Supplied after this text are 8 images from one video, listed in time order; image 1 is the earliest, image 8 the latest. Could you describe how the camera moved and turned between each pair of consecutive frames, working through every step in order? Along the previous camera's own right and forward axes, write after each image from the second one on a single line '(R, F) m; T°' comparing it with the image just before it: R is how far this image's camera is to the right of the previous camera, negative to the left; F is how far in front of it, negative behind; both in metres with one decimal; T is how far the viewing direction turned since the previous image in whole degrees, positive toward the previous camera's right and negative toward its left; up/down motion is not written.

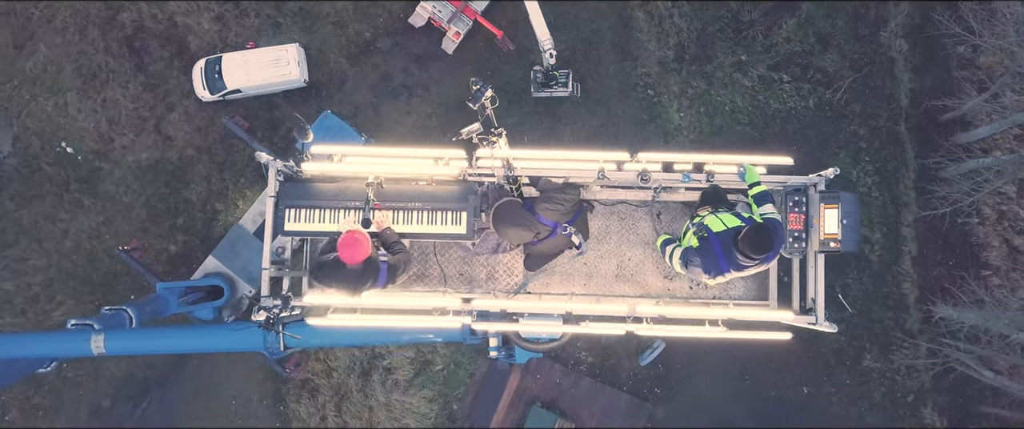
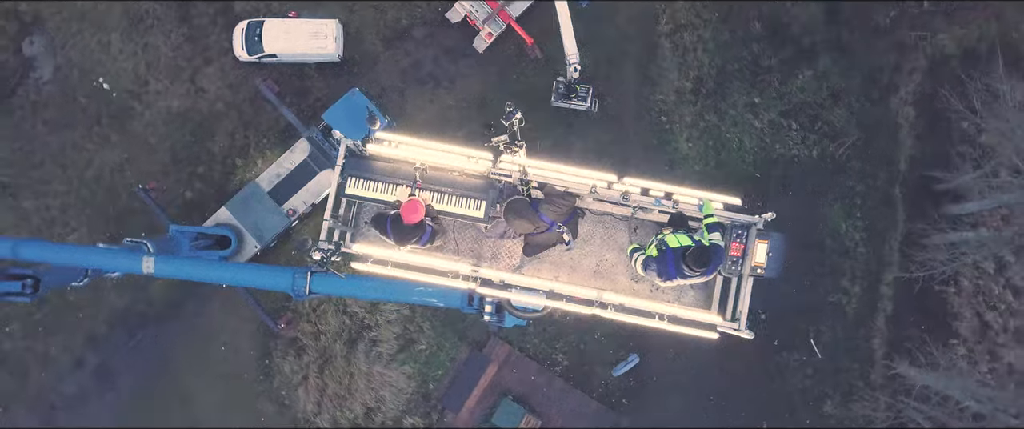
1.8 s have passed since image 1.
(0.0, -0.8) m; 0°
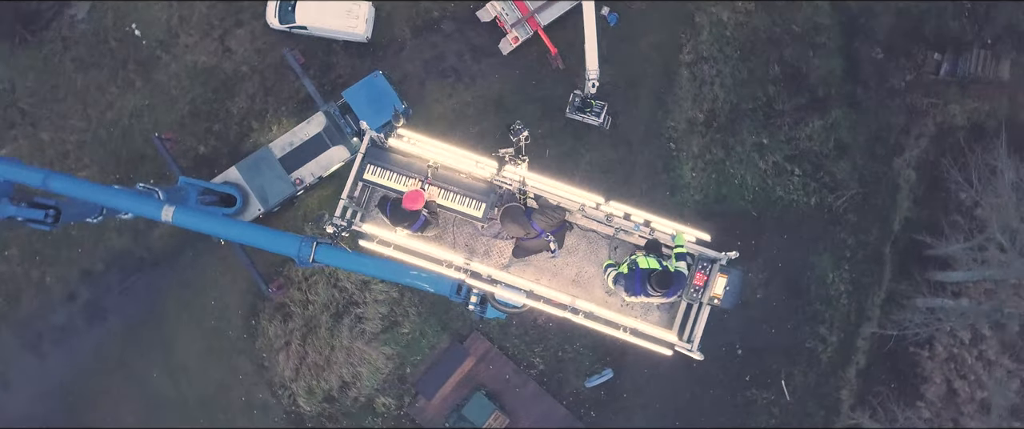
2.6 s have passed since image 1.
(0.0, -0.4) m; 0°
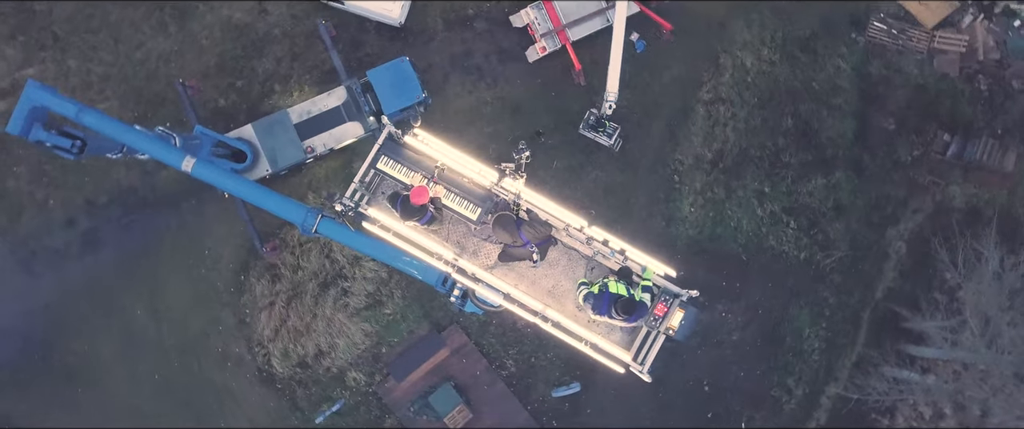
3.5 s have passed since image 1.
(0.0, -0.4) m; 0°
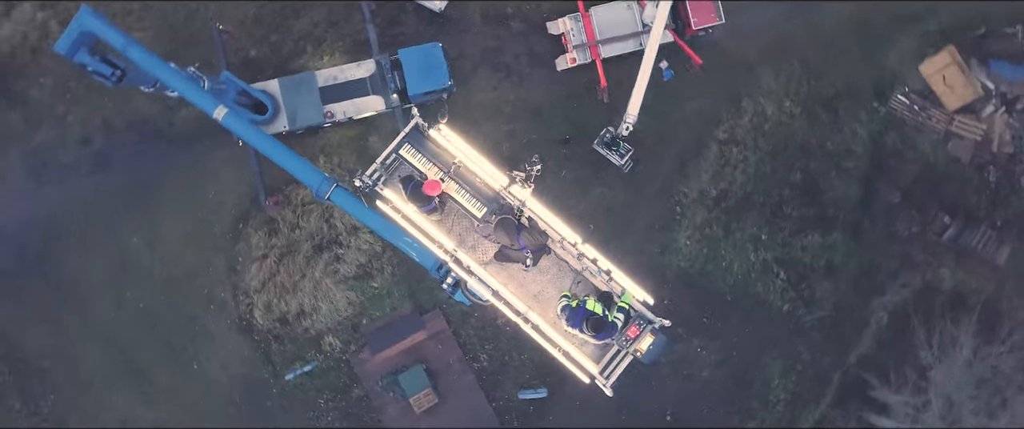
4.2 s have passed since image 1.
(0.0, -0.3) m; 0°
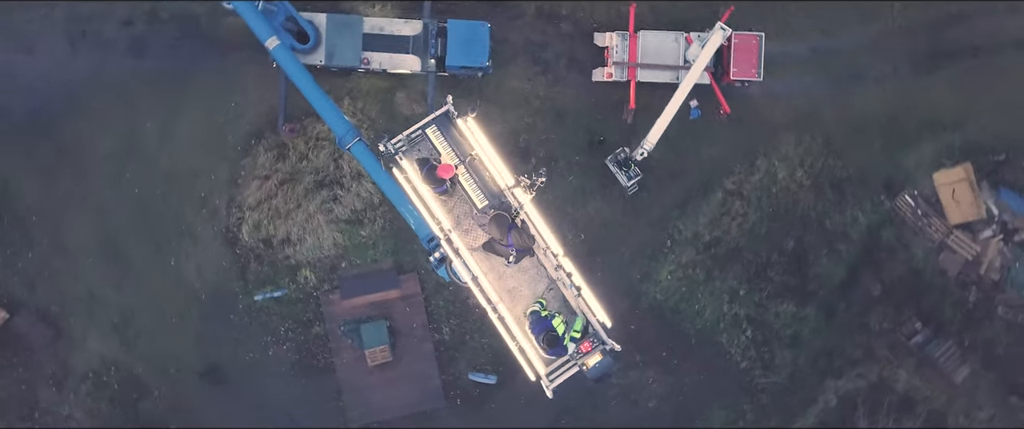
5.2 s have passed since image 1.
(+0.1, -0.5) m; 0°
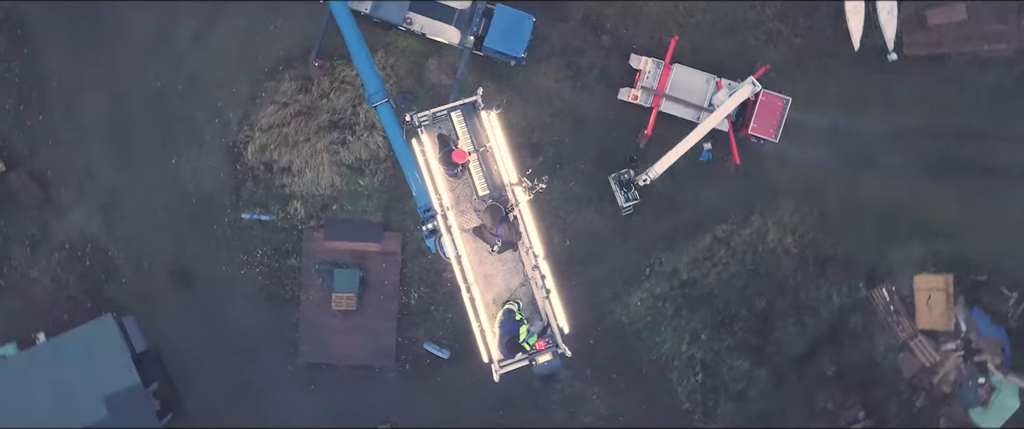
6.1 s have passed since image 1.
(+0.2, -0.4) m; 0°
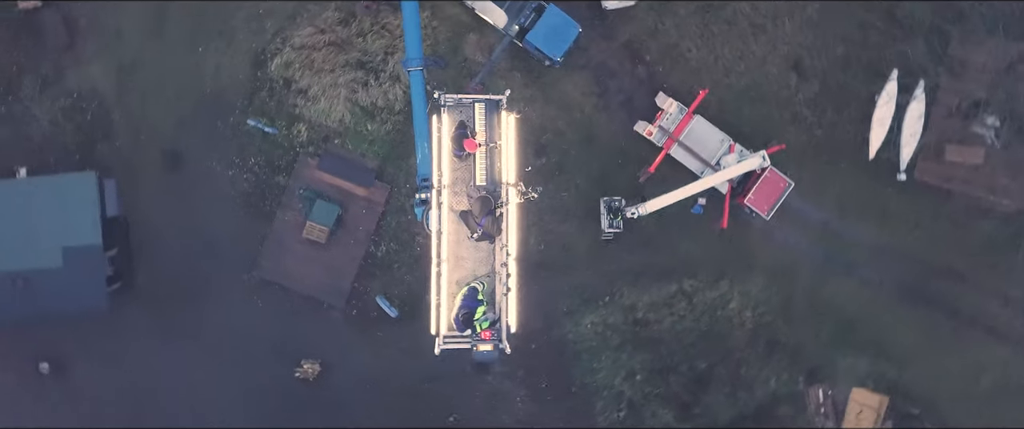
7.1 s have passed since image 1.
(+0.4, -0.4) m; 0°
